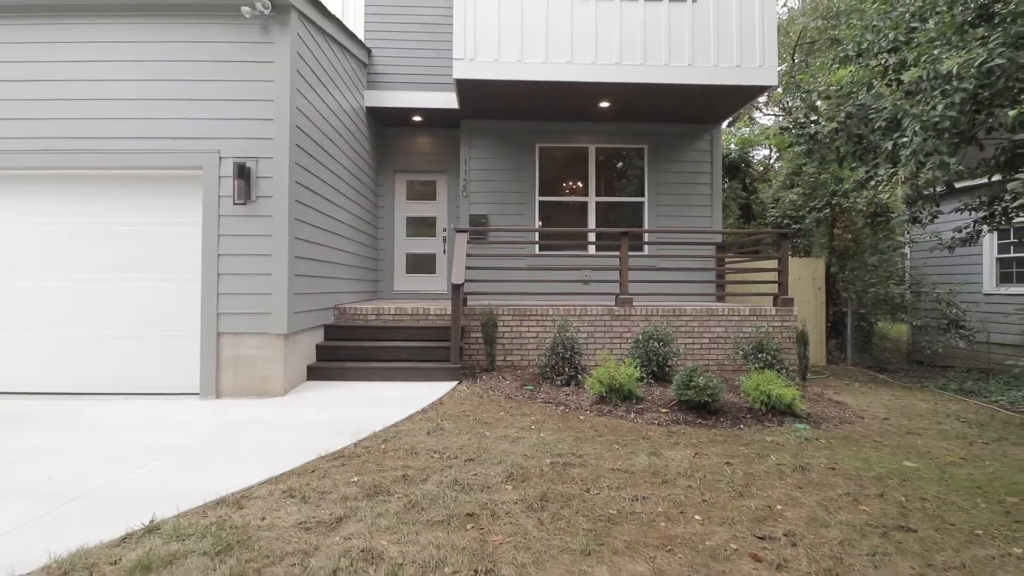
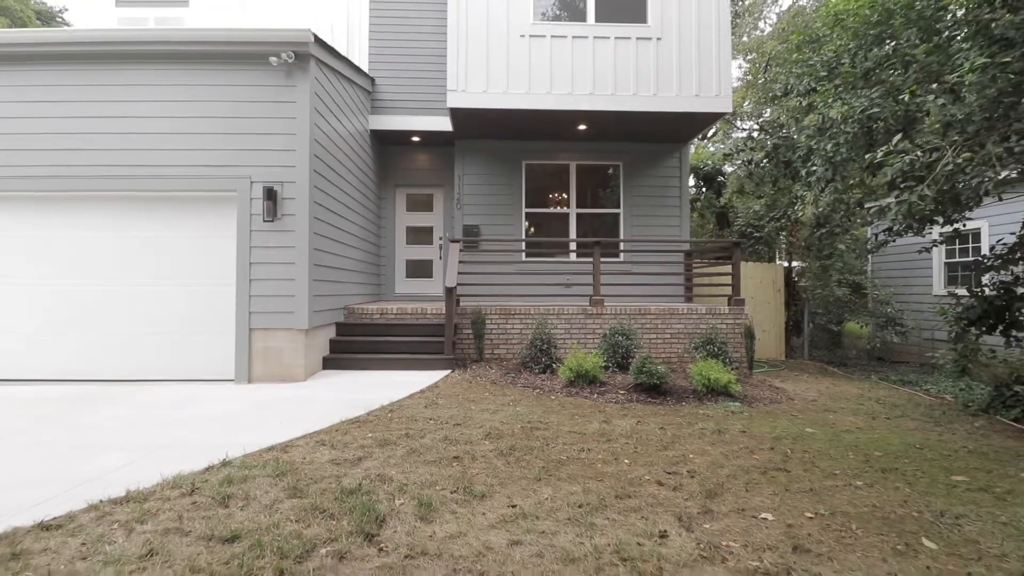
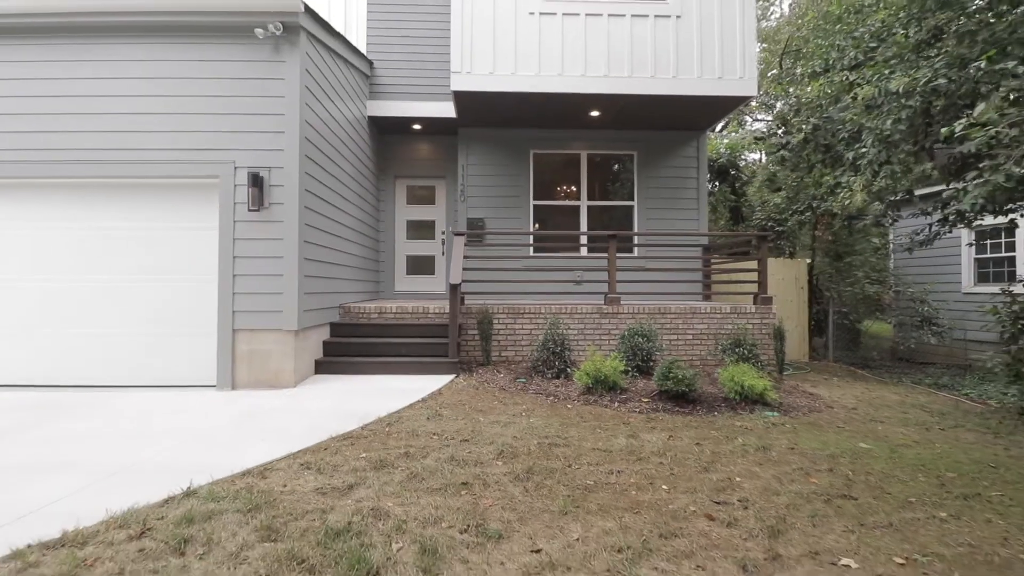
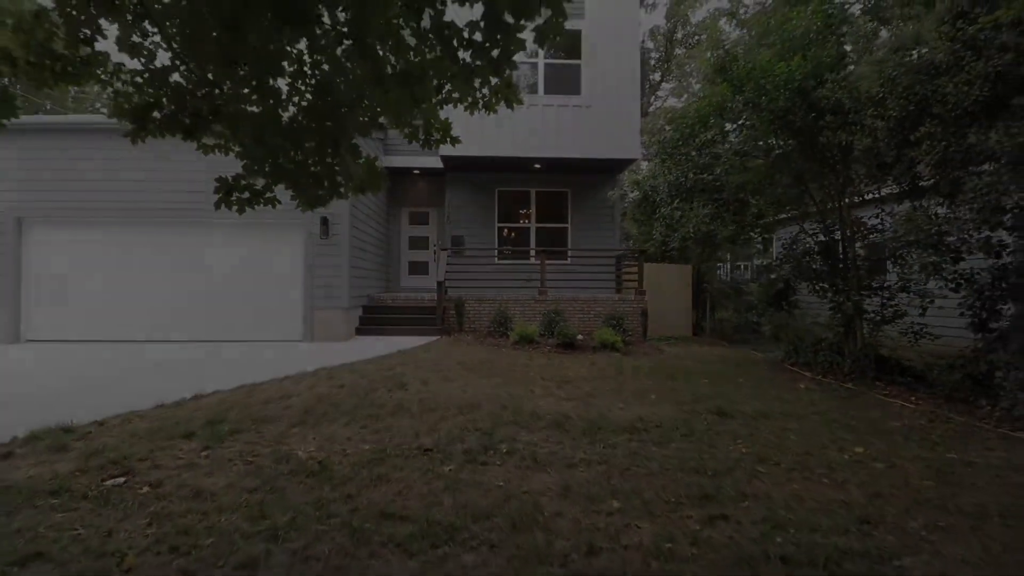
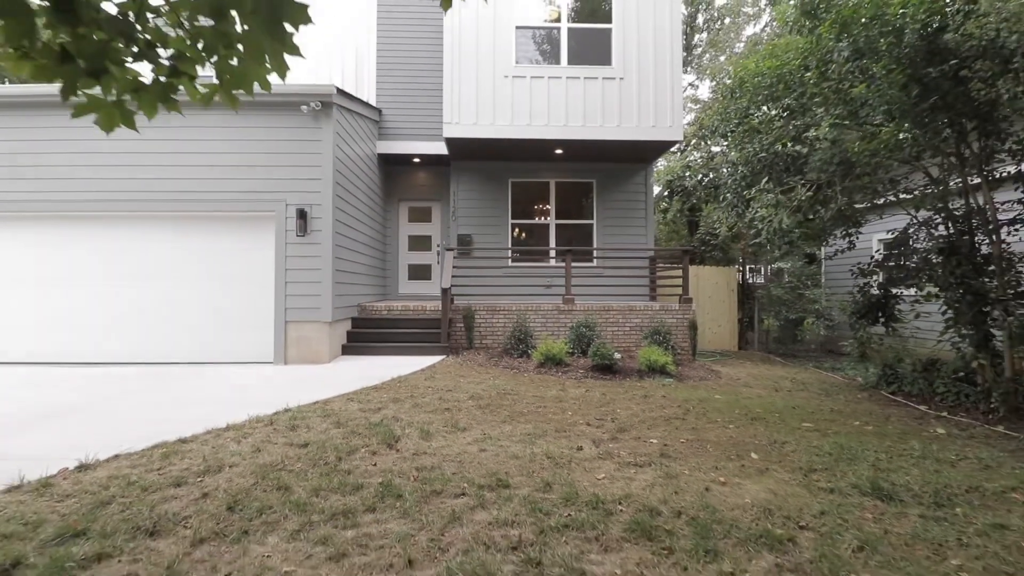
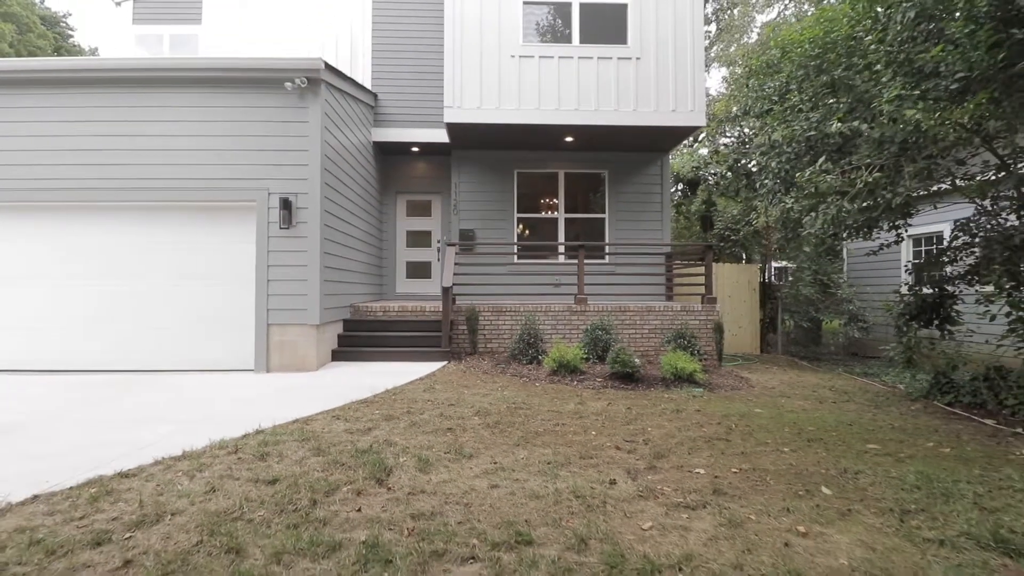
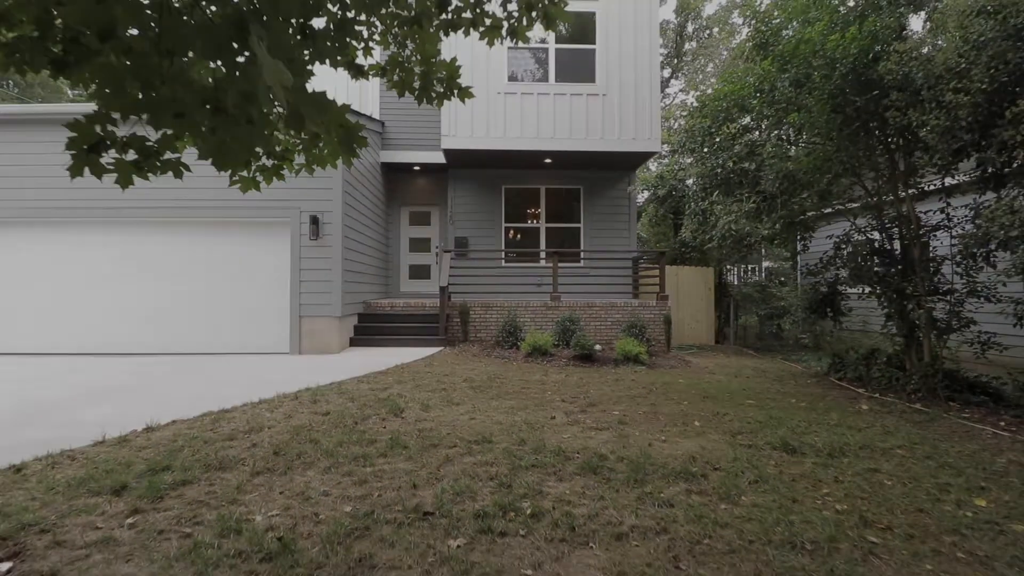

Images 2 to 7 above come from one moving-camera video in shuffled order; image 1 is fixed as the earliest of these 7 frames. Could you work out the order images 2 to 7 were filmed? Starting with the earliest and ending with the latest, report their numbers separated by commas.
3, 2, 6, 5, 7, 4
